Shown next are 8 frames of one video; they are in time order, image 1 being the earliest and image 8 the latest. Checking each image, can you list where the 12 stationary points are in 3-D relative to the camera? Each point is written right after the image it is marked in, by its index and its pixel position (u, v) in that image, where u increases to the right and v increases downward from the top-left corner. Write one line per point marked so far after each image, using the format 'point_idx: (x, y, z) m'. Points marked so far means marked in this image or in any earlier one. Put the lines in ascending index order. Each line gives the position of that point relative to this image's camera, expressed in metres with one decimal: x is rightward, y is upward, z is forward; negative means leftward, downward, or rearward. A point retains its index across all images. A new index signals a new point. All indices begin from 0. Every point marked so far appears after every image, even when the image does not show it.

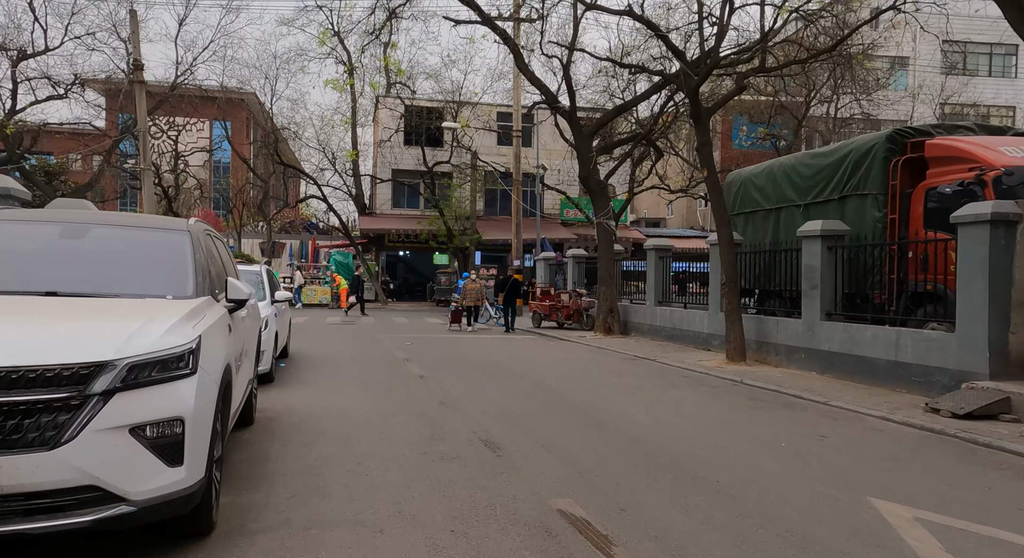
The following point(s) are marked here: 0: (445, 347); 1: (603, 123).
0: (-1.4, -1.5, +15.3) m
1: (+2.4, +4.1, +19.3) m
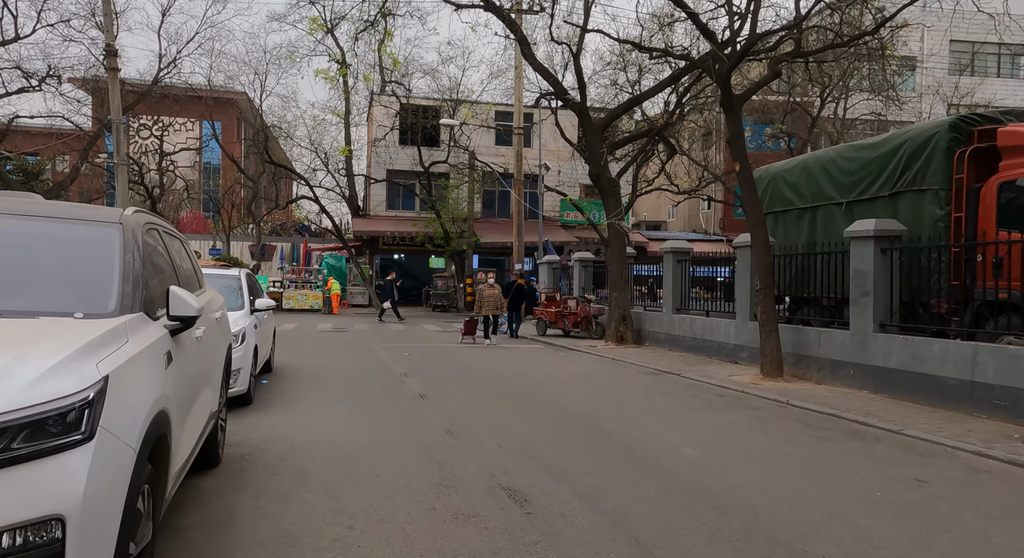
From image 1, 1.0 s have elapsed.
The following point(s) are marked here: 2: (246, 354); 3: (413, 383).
0: (-1.3, -1.6, +13.9) m
1: (+2.6, +4.0, +18.0) m
2: (-3.2, -0.9, +8.8) m
3: (-1.5, -1.6, +11.0) m
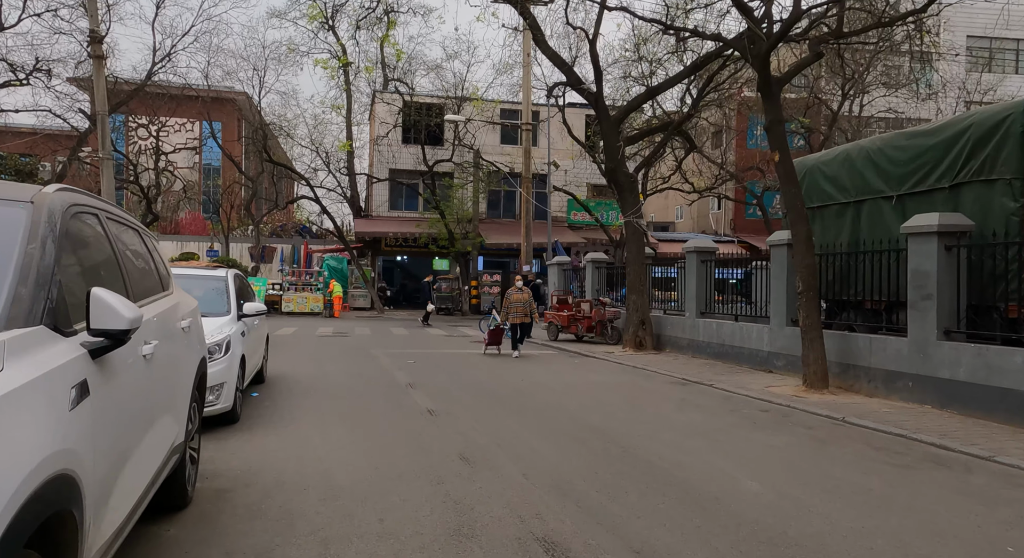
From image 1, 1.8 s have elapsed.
0: (-1.0, -1.6, +12.9) m
1: (+2.8, +4.0, +17.0) m
2: (-3.0, -0.9, +7.8) m
3: (-1.3, -1.6, +9.9) m
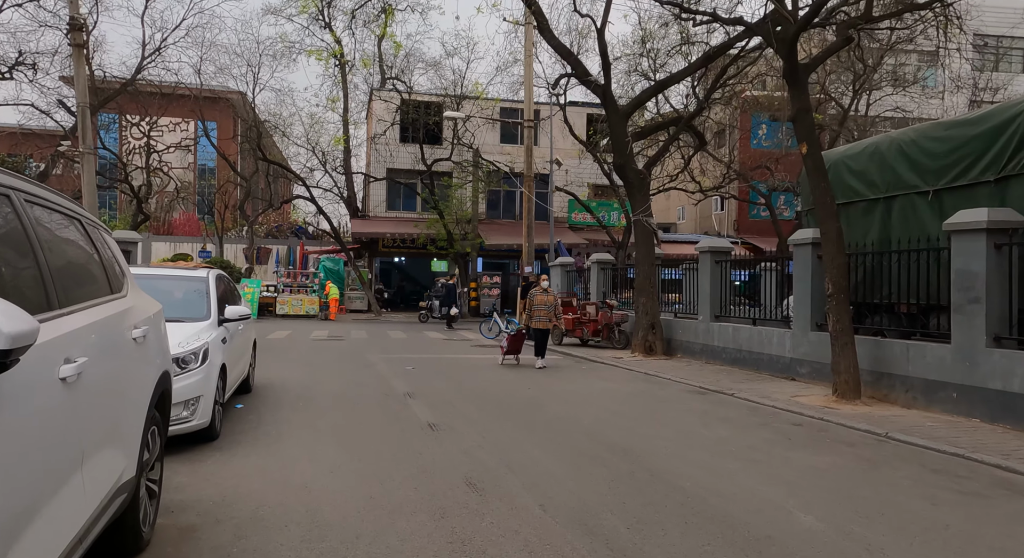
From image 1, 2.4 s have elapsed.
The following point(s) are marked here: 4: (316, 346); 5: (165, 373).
0: (-1.0, -1.6, +12.1) m
1: (+2.9, +3.9, +16.2) m
2: (-2.9, -1.0, +7.0) m
3: (-1.2, -1.6, +9.1) m
4: (-5.0, -1.7, +18.7) m
5: (-2.2, -0.6, +4.6) m
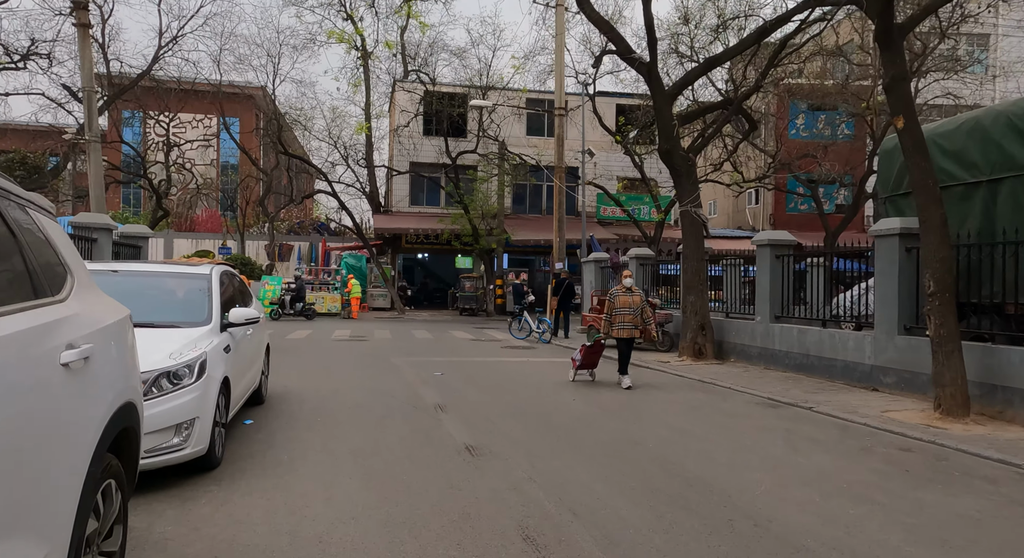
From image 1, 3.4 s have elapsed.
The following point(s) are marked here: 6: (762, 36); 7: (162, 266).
0: (-0.4, -1.6, +10.9) m
1: (+3.6, +4.0, +14.9) m
2: (-2.5, -0.9, +5.8) m
3: (-0.6, -1.6, +7.9) m
4: (-4.2, -1.7, +17.6) m
5: (-1.8, -0.6, +3.4) m
6: (+5.4, +5.2, +15.8) m
7: (-3.7, +0.1, +7.6) m
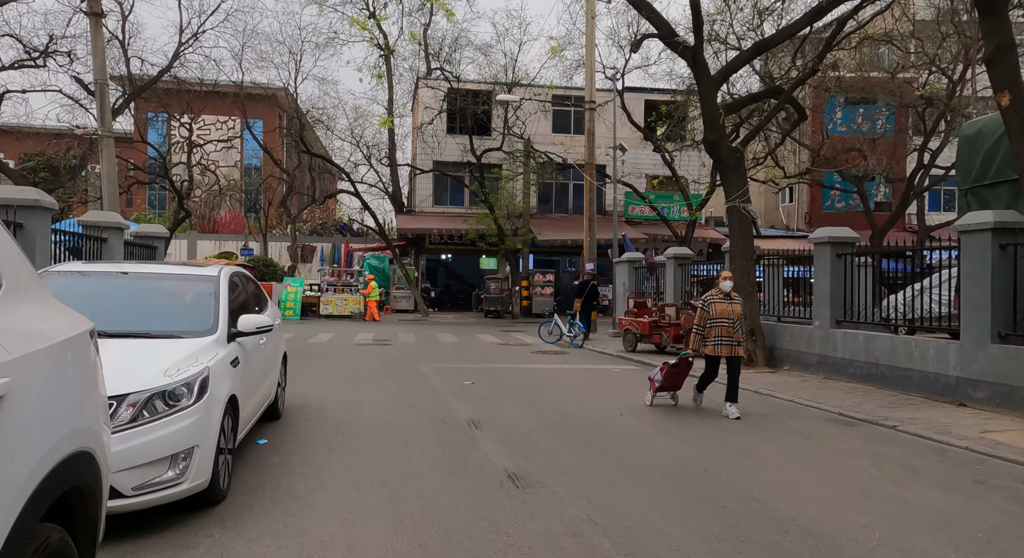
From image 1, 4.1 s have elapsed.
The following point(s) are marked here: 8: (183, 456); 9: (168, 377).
0: (+0.2, -1.6, +9.9) m
1: (+4.2, +4.0, +13.8) m
2: (-2.1, -0.9, +4.9) m
3: (-0.2, -1.6, +7.0) m
4: (-3.5, -1.7, +16.8) m
5: (-1.5, -0.6, +2.5) m
6: (+6.0, +5.2, +14.7) m
7: (-3.2, +0.1, +6.8) m
8: (-2.1, -1.1, +4.7) m
9: (-2.3, -0.7, +4.9) m
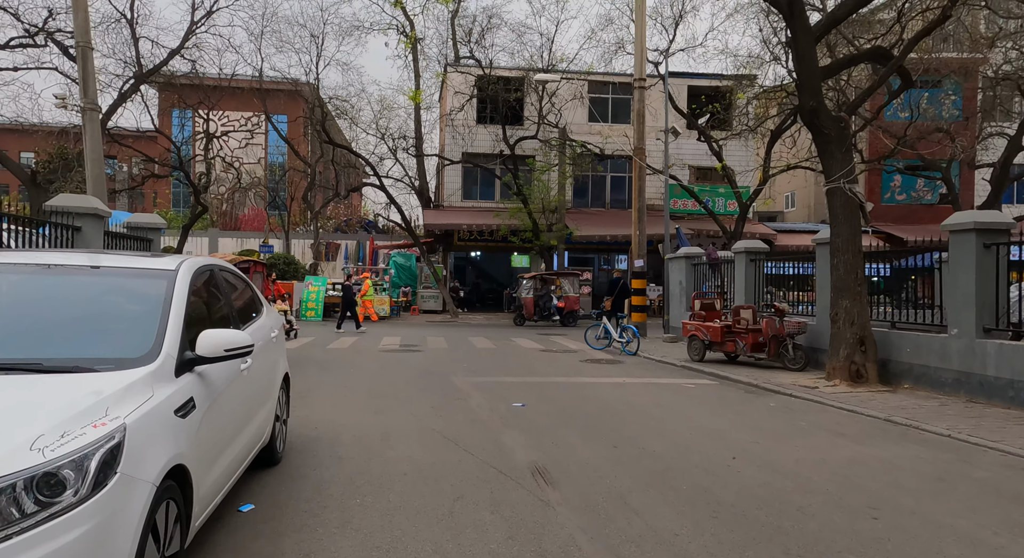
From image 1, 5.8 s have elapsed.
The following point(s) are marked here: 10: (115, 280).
0: (+0.9, -1.6, +7.7) m
1: (+5.1, +4.0, +11.4) m
2: (-1.5, -0.9, +2.8) m
3: (+0.4, -1.6, +4.7) m
4: (-2.5, -1.7, +14.7) m
5: (-1.0, -0.6, +0.3) m
6: (+6.9, +5.3, +12.3) m
7: (-2.6, +0.1, +4.7) m
8: (-1.6, -1.1, +2.5) m
9: (-1.7, -0.6, +2.7) m
10: (-2.5, 0.0, +4.4) m
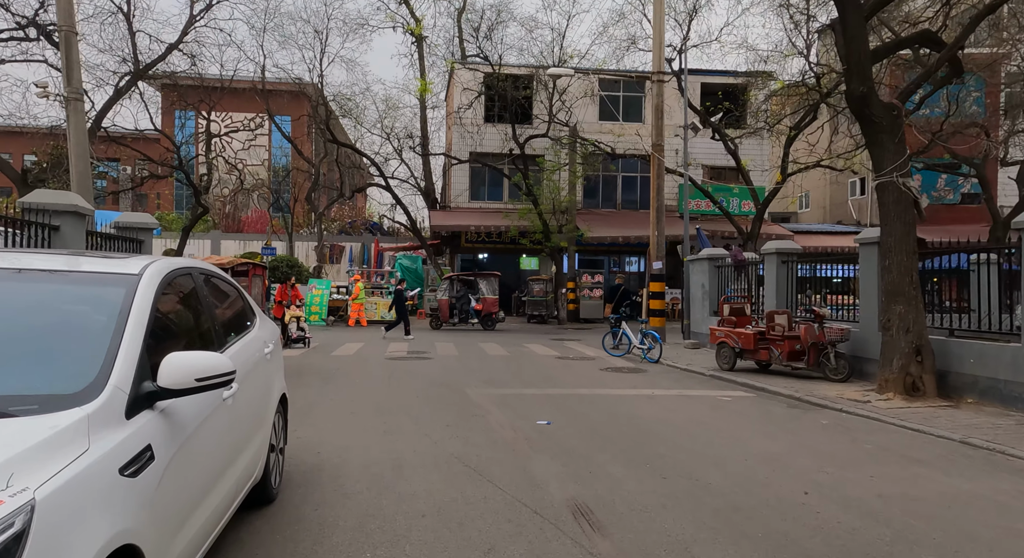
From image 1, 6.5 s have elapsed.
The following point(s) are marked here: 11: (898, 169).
0: (+1.2, -1.6, +6.7) m
1: (+5.4, +4.0, +10.5) m
2: (-1.3, -1.0, +1.8) m
3: (+0.7, -1.6, +3.8) m
4: (-2.2, -1.7, +13.7) m
5: (-0.8, -0.6, -0.6) m
6: (+7.2, +5.2, +11.3) m
7: (-2.4, +0.1, +3.7) m
8: (-1.3, -1.1, +1.6) m
9: (-1.5, -0.7, +1.8) m
10: (-2.2, 0.0, +3.5) m
11: (+5.2, +1.5, +9.8) m
